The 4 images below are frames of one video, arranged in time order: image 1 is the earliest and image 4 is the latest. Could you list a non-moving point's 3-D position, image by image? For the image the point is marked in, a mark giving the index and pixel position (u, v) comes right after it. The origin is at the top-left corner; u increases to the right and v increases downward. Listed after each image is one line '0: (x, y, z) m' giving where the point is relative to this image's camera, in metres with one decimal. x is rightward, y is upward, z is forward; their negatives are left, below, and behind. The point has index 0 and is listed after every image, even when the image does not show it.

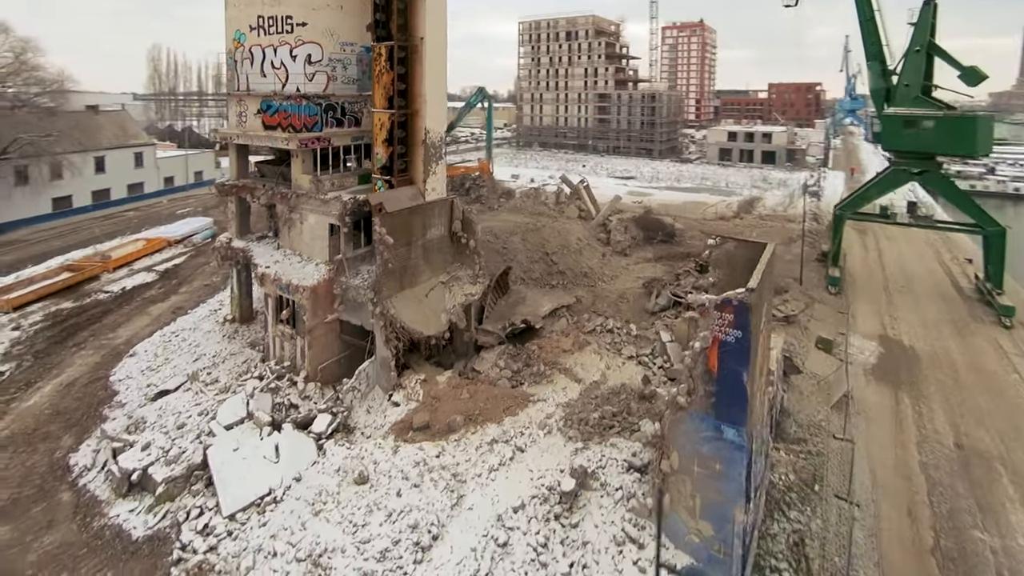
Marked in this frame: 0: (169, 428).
0: (-8.7, -3.6, +12.0) m
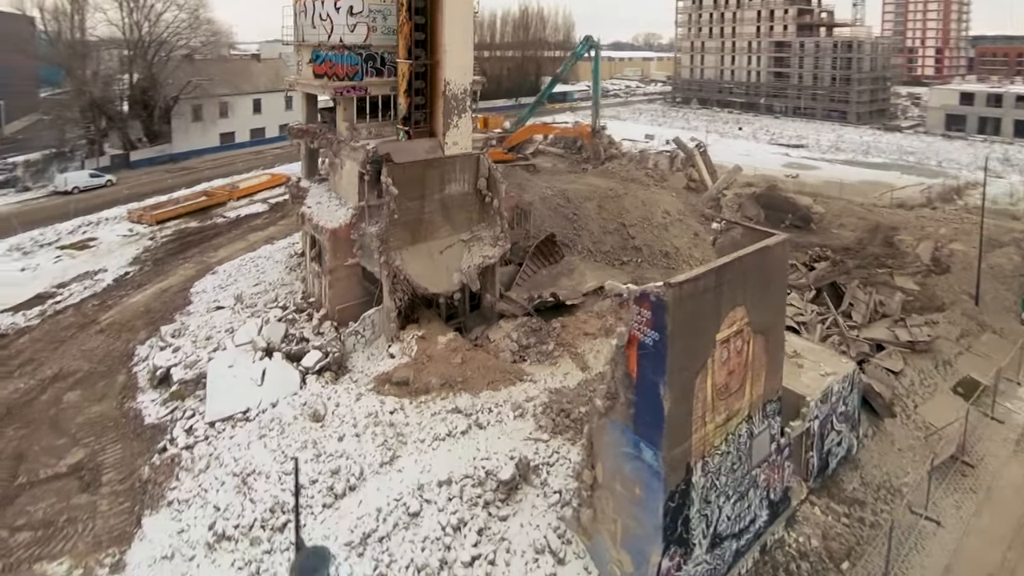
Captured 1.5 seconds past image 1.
0: (-9.1, -1.5, +13.8) m
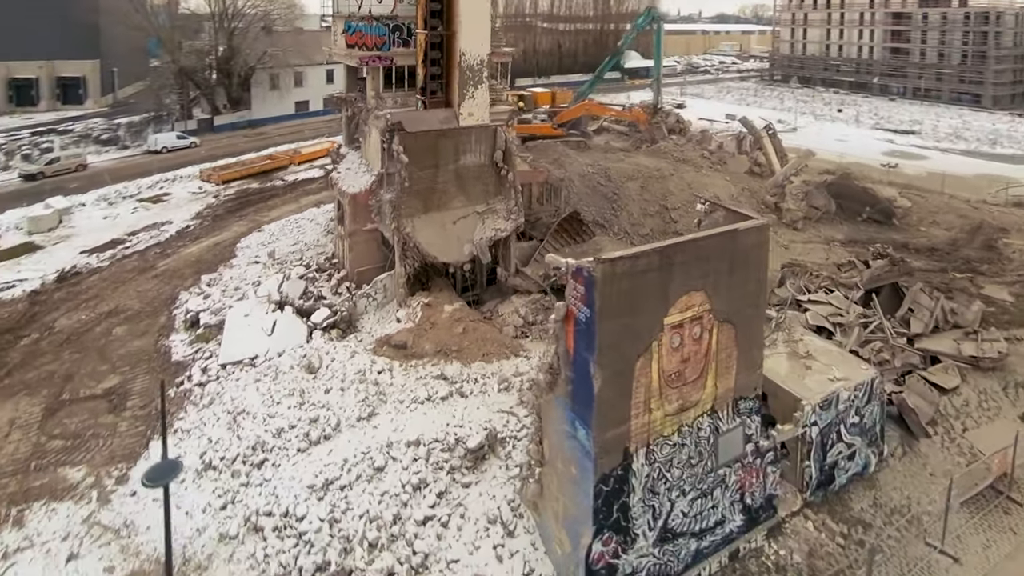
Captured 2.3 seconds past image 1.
0: (-8.9, 0.0, +15.0) m
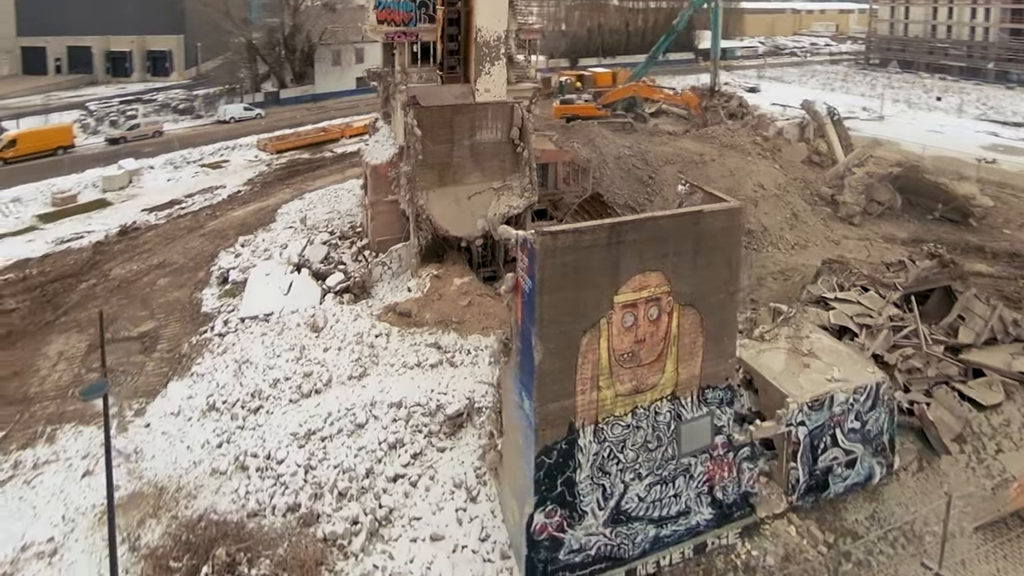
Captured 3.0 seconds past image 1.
0: (-8.5, +1.3, +16.1) m
